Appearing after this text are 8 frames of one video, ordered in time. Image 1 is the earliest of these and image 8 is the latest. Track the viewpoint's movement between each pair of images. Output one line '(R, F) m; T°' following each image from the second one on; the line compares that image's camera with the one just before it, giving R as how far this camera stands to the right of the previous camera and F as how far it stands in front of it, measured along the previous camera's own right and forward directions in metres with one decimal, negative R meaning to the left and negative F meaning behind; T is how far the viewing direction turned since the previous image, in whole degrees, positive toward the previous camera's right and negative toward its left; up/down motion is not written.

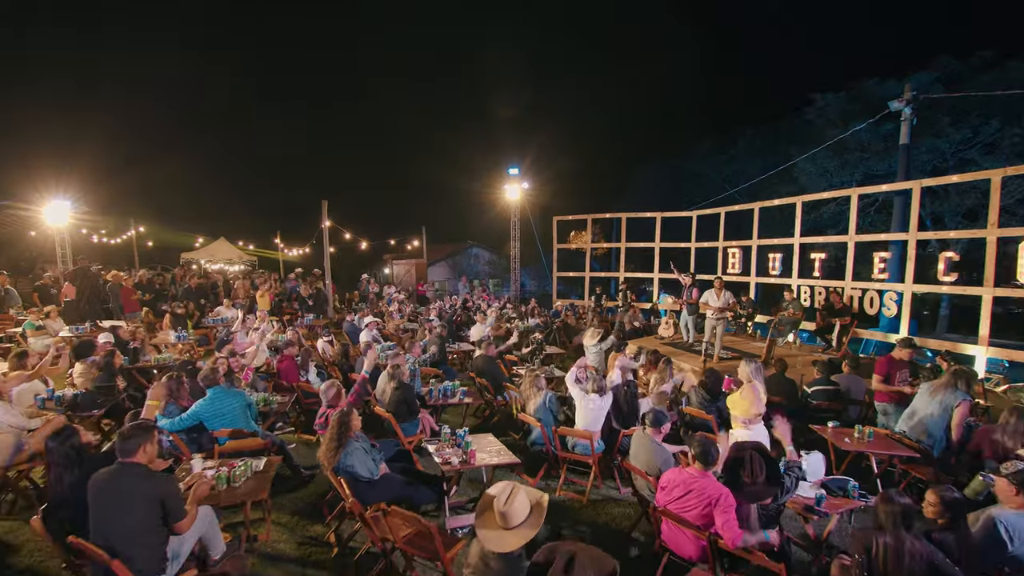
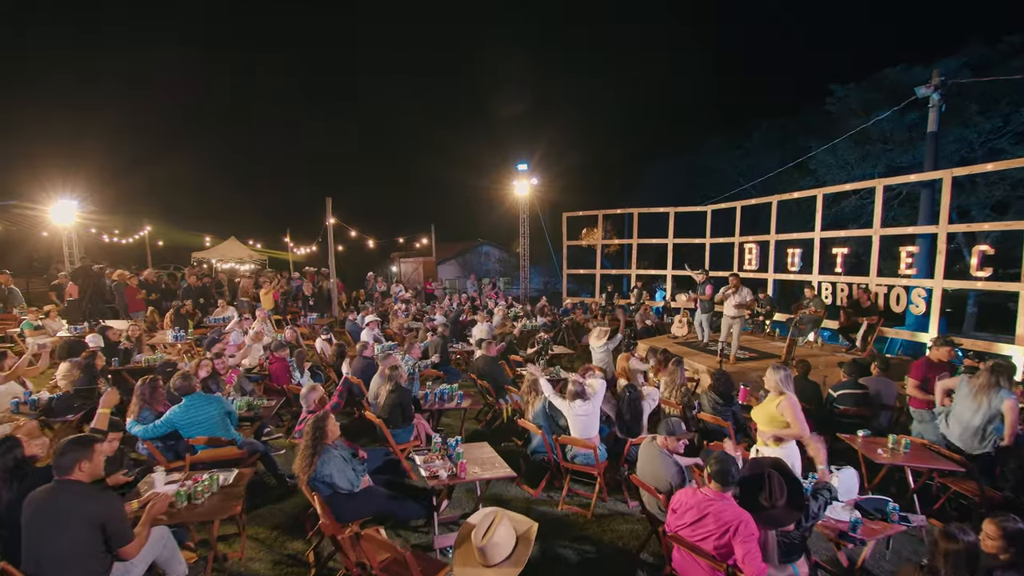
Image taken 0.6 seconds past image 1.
(+0.2, +0.5) m; -2°
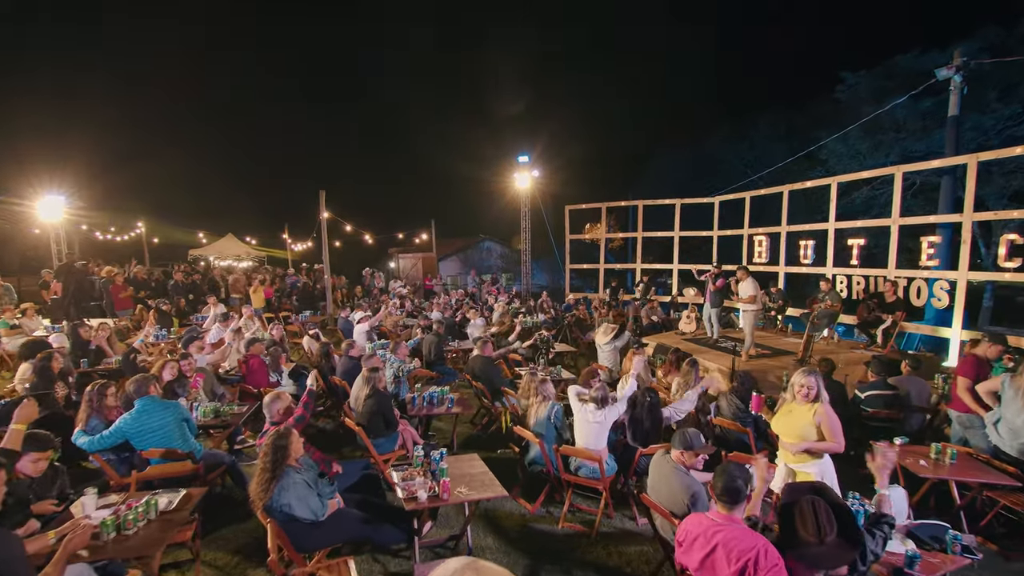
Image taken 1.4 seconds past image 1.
(+0.1, +0.6) m; 0°
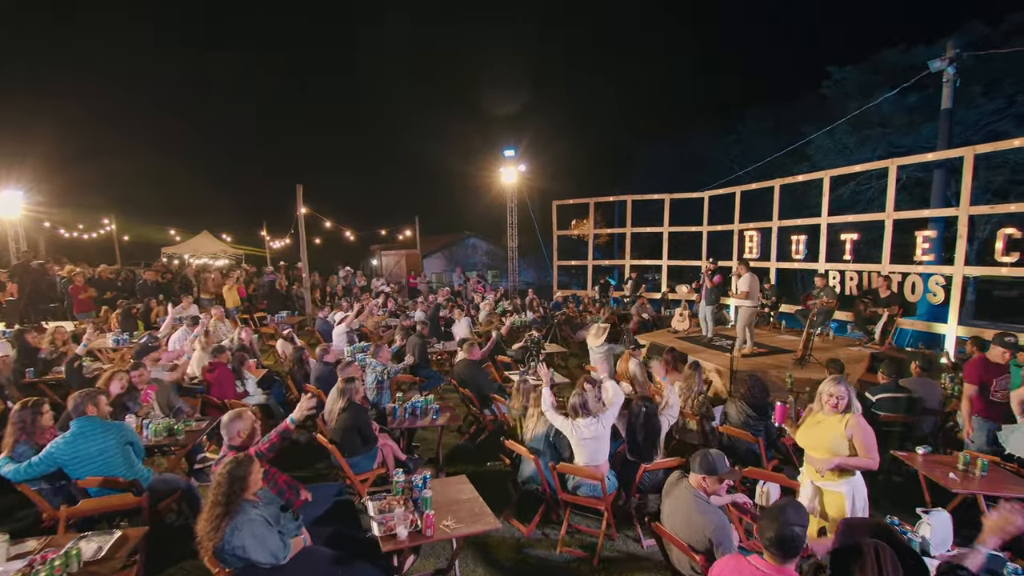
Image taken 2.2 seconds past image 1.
(-0.1, +0.5) m; +2°
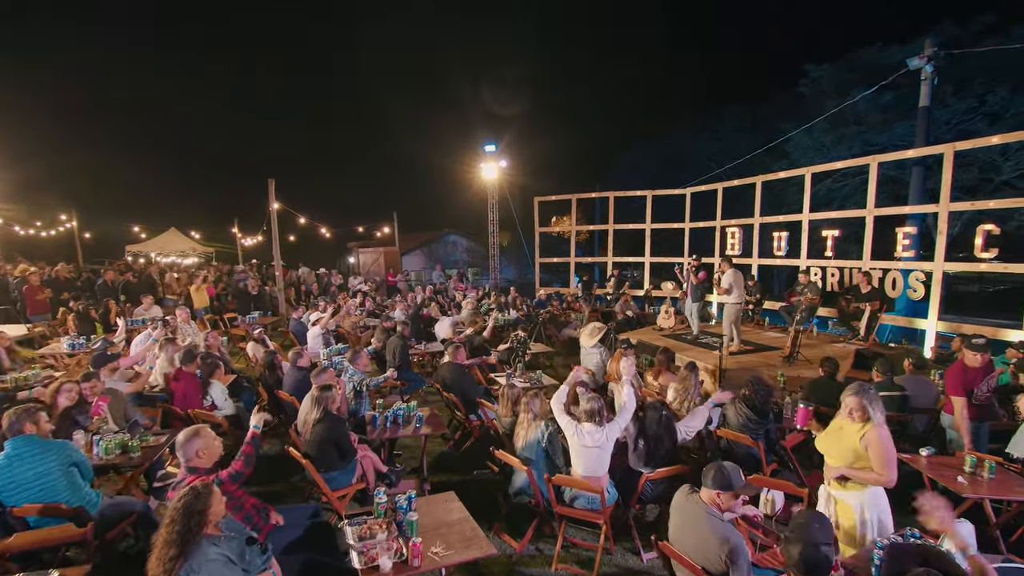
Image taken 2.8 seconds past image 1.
(-0.1, +0.3) m; +2°
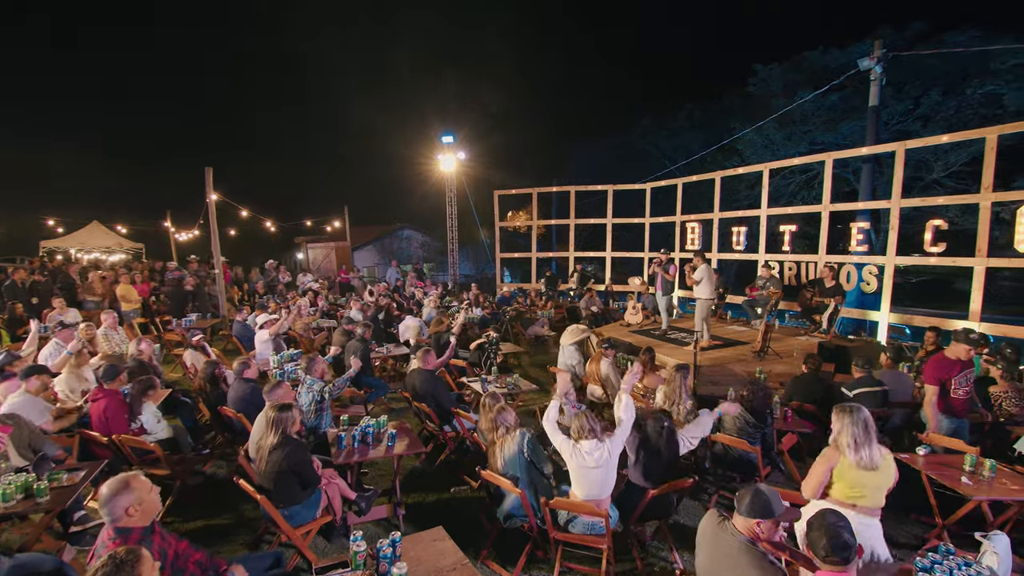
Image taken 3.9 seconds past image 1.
(-0.3, +0.5) m; +6°
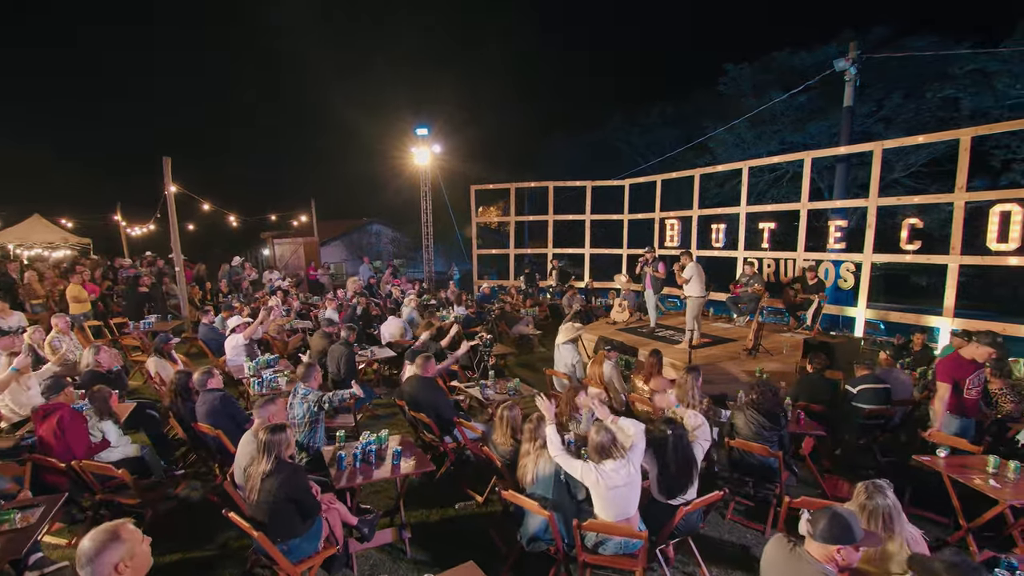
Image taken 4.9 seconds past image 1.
(-0.4, +0.4) m; +4°
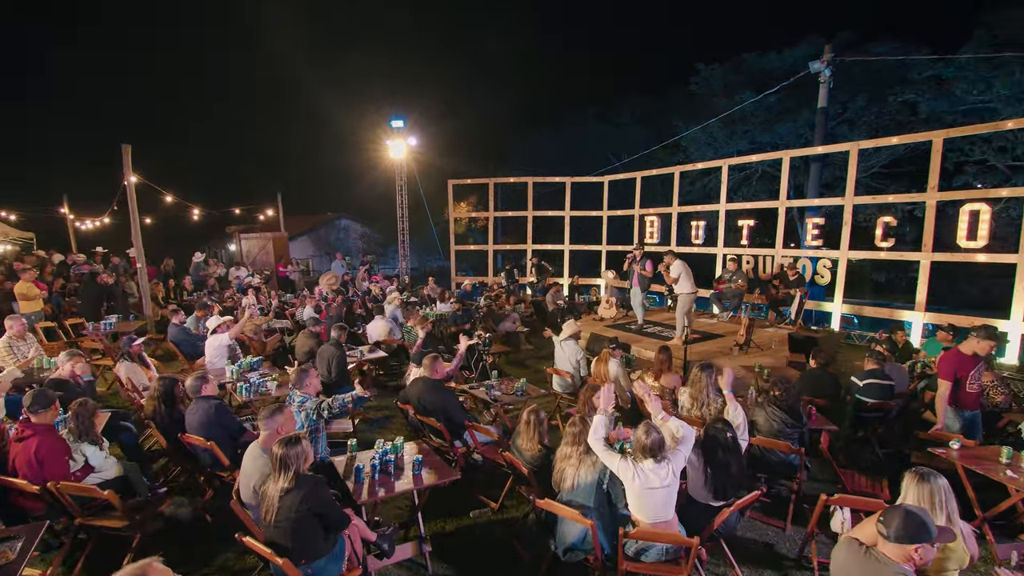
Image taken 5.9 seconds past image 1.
(-0.5, +0.2) m; +4°
